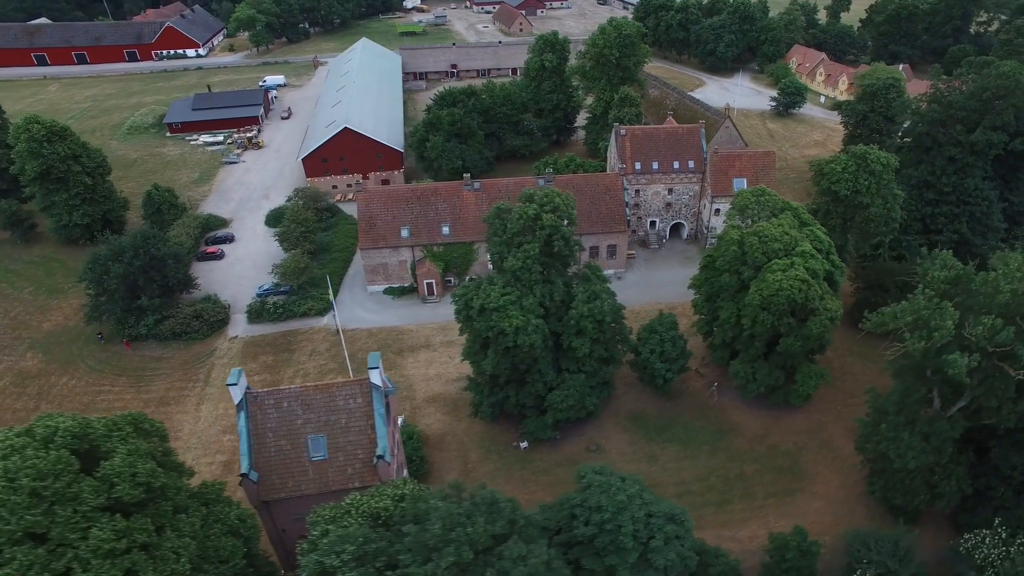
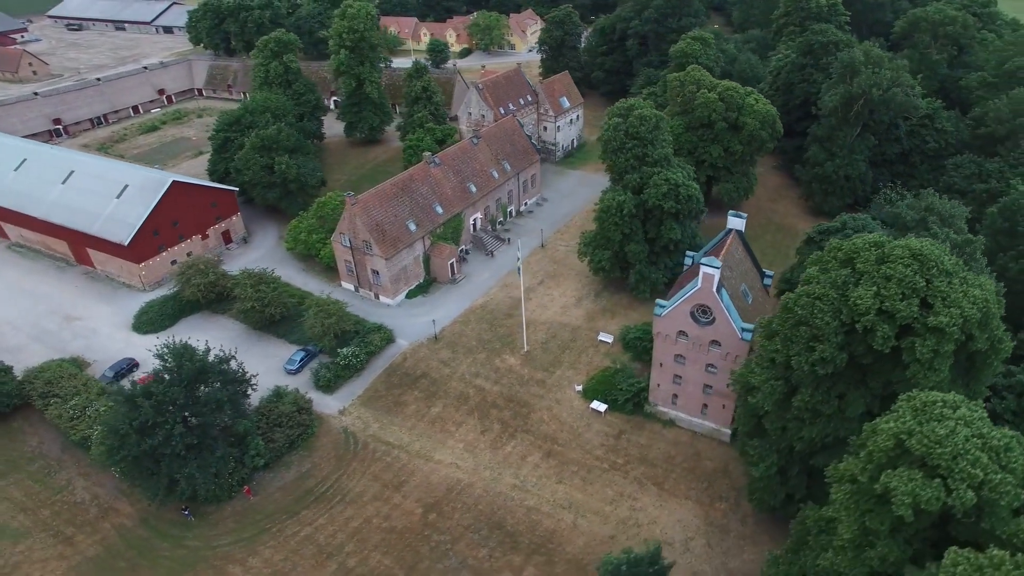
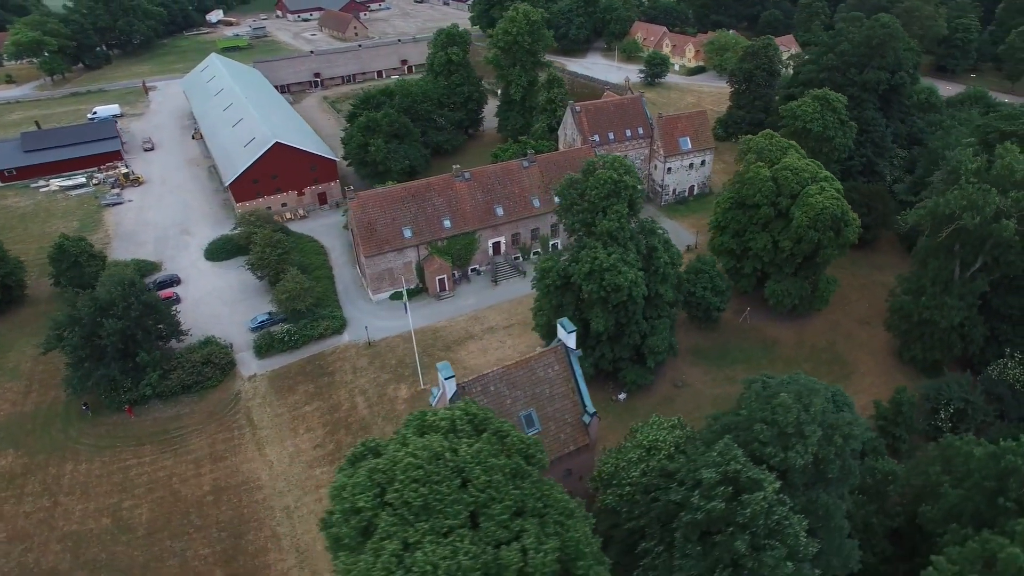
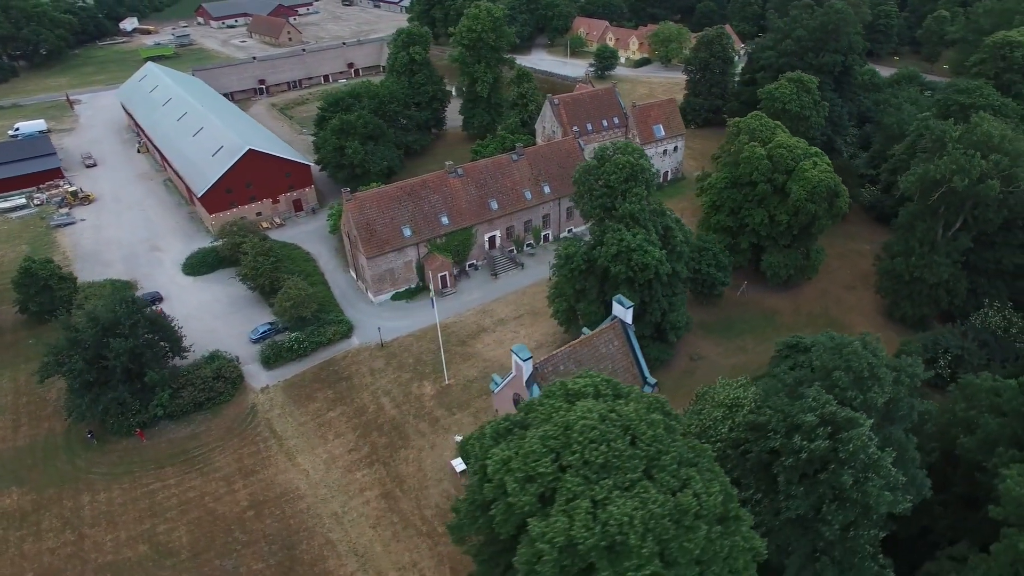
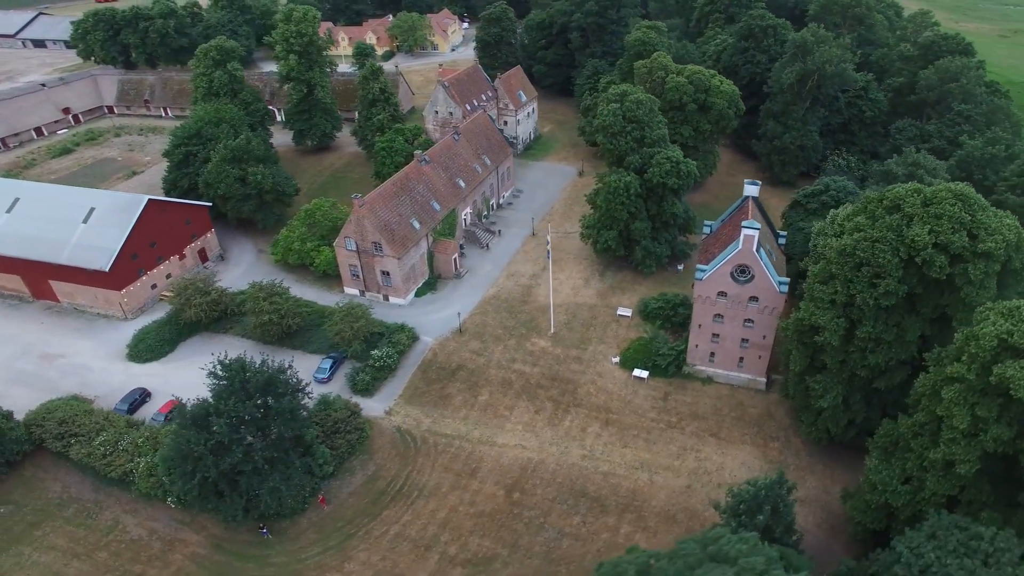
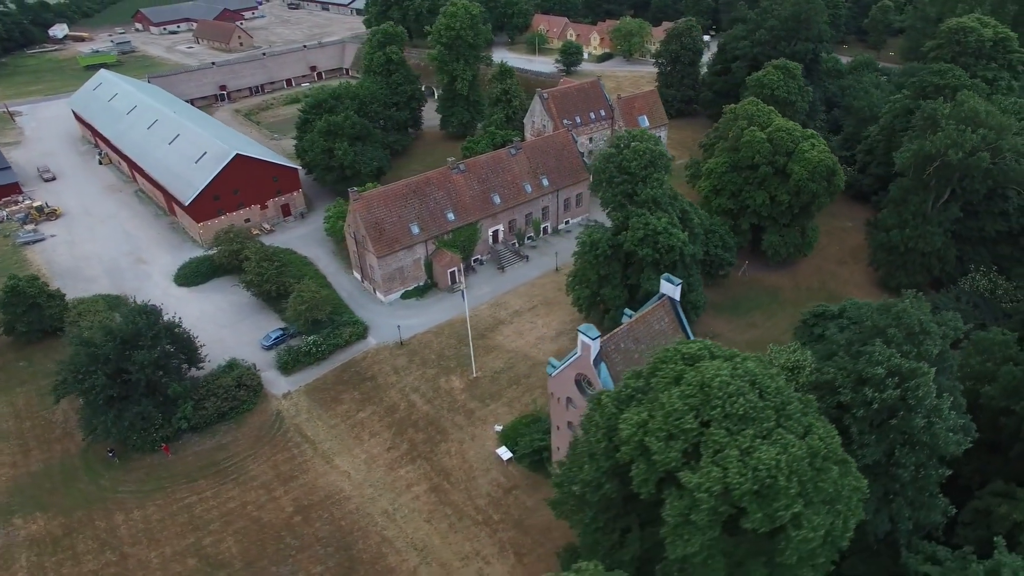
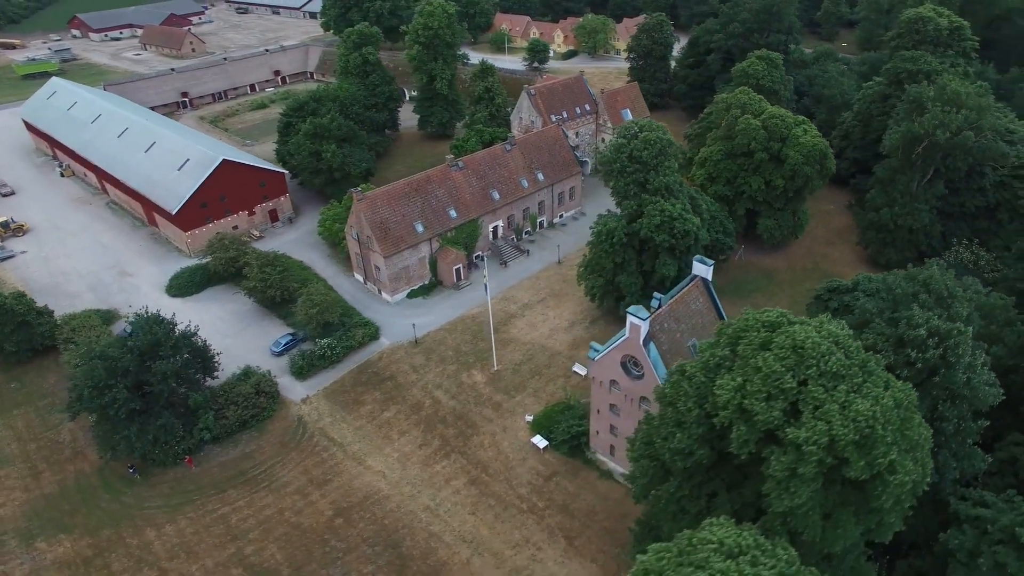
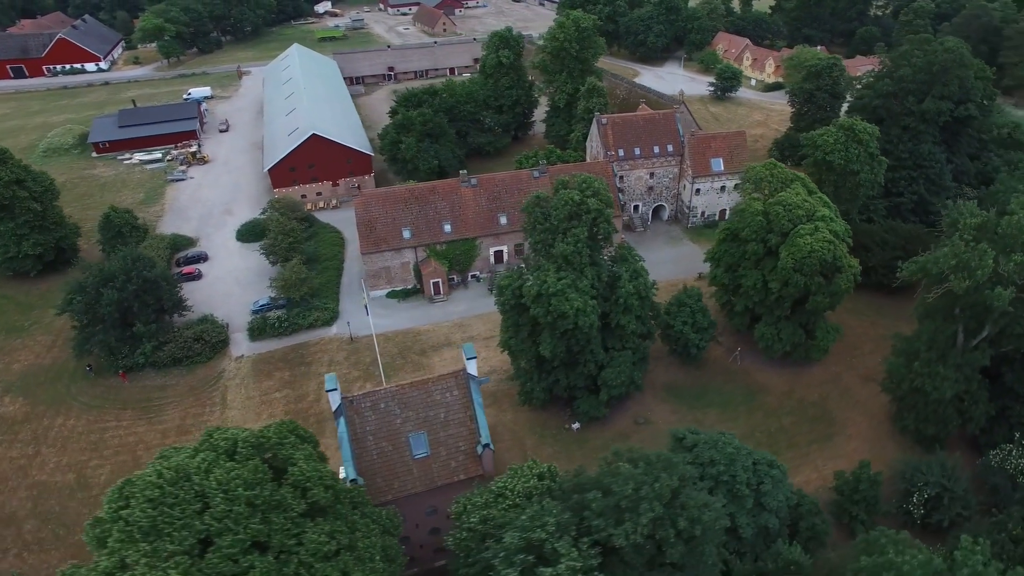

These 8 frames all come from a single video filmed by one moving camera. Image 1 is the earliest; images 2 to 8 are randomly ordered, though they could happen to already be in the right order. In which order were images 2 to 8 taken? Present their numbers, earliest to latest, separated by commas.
8, 3, 4, 6, 7, 2, 5
